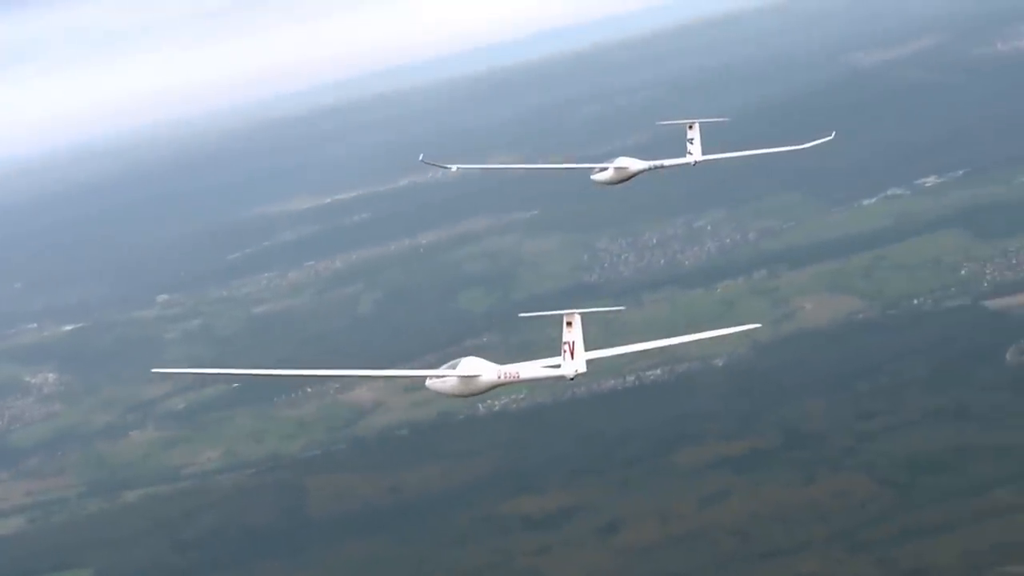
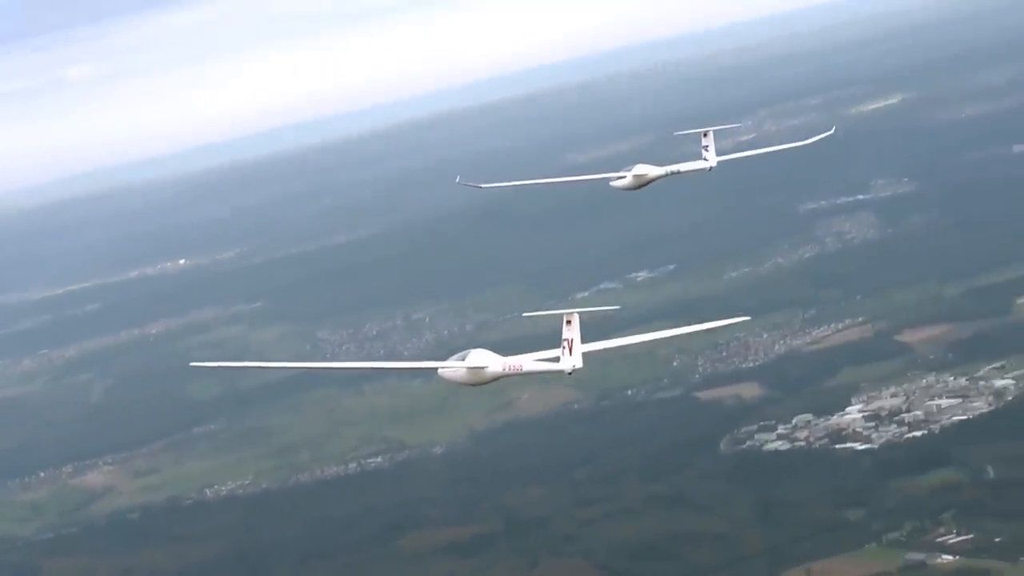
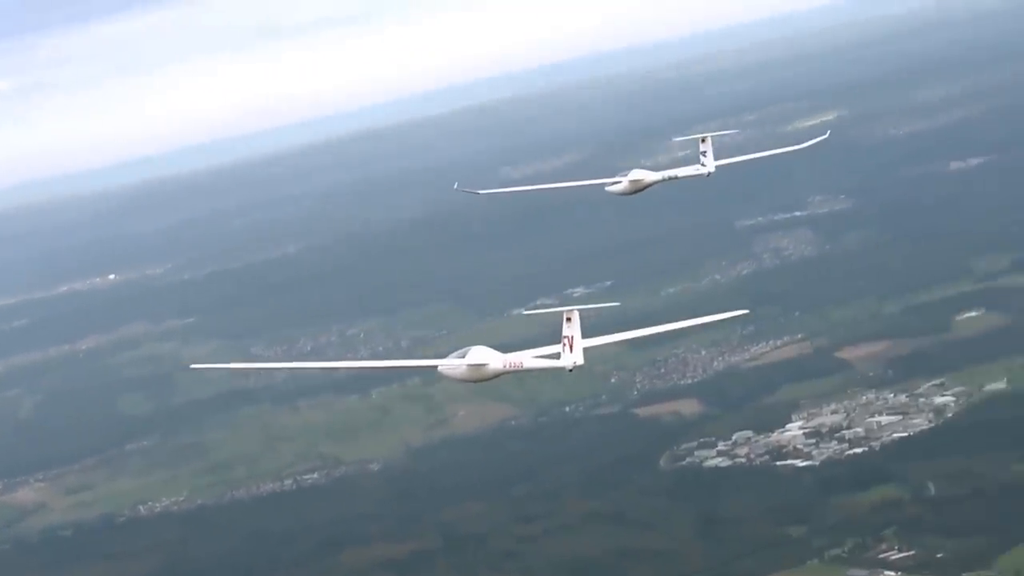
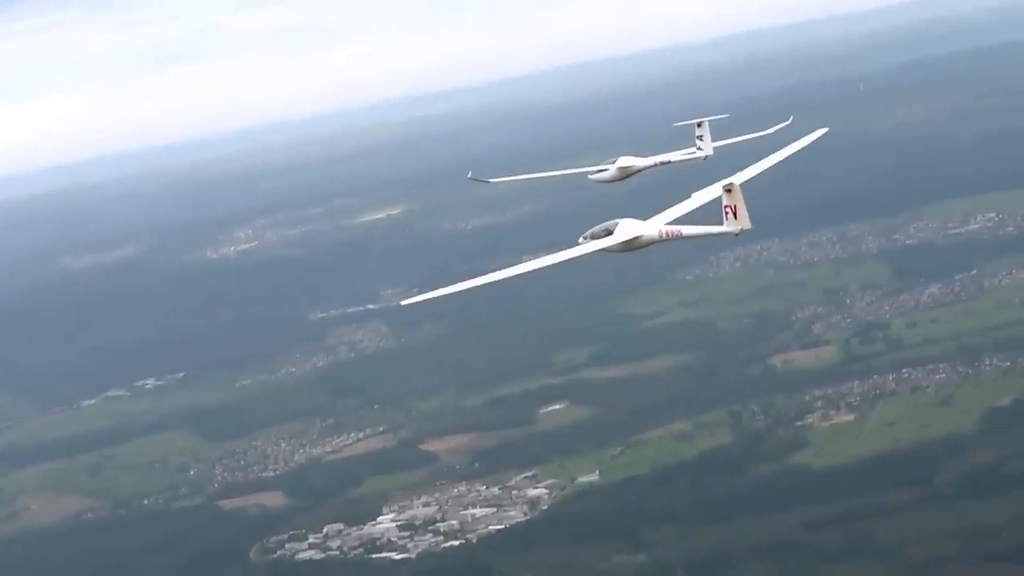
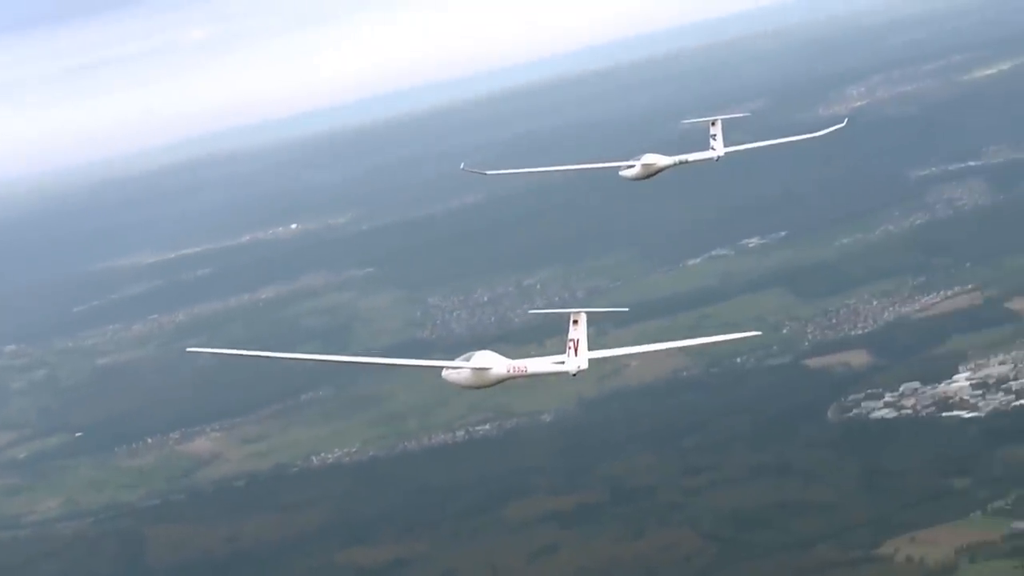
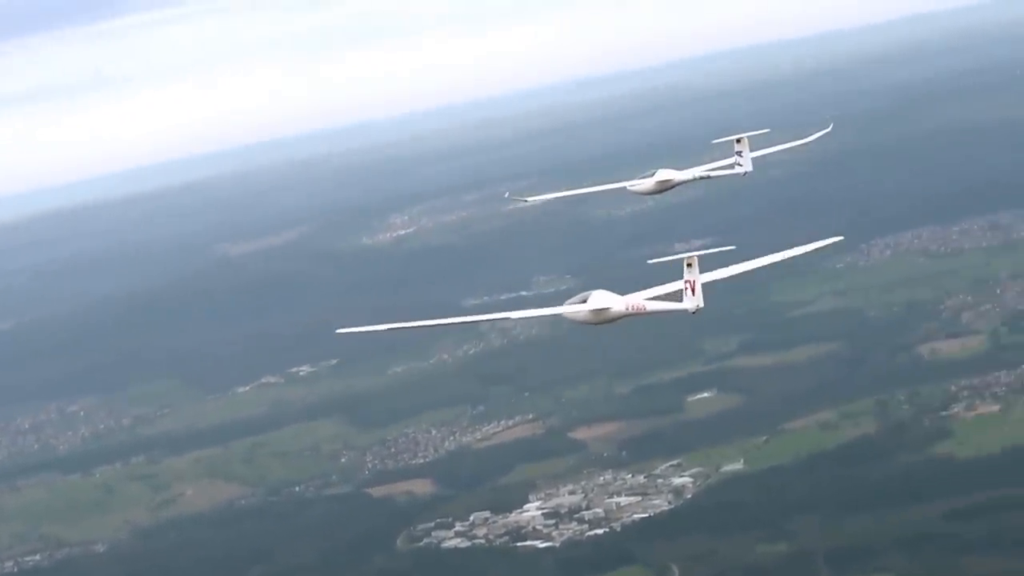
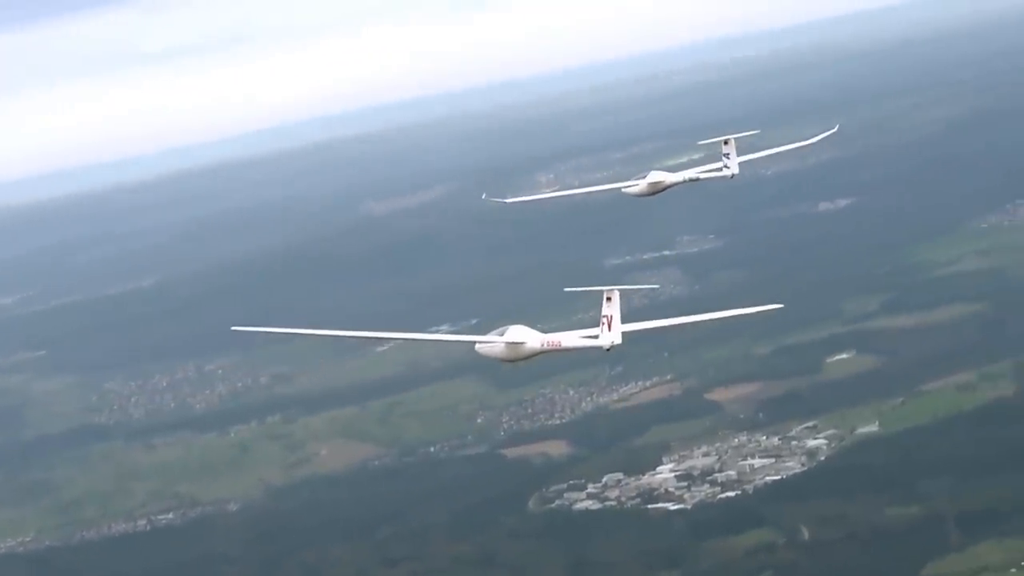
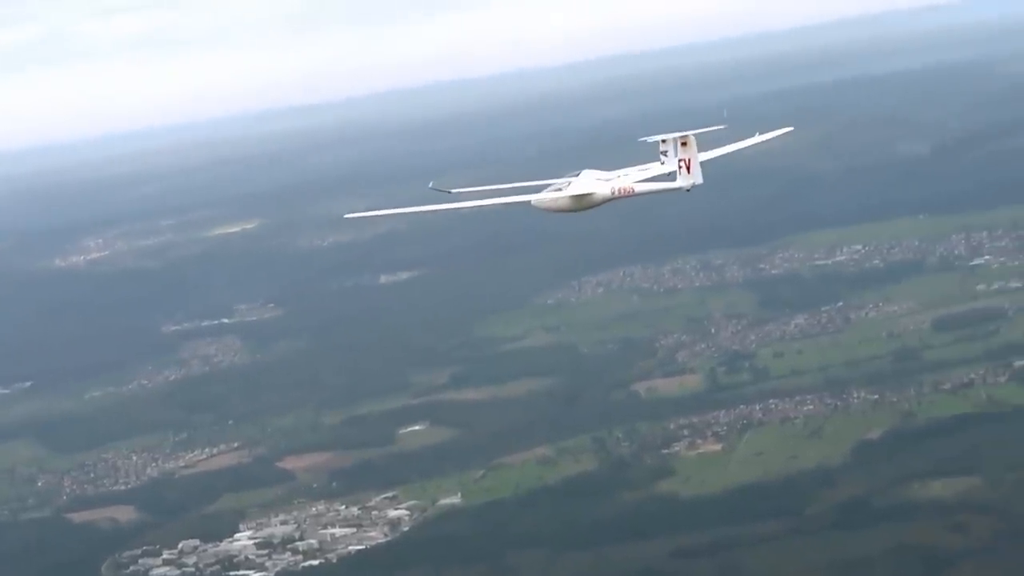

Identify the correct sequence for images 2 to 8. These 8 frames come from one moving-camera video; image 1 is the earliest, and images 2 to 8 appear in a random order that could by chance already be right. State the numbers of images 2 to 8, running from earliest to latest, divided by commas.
5, 2, 3, 7, 6, 4, 8
